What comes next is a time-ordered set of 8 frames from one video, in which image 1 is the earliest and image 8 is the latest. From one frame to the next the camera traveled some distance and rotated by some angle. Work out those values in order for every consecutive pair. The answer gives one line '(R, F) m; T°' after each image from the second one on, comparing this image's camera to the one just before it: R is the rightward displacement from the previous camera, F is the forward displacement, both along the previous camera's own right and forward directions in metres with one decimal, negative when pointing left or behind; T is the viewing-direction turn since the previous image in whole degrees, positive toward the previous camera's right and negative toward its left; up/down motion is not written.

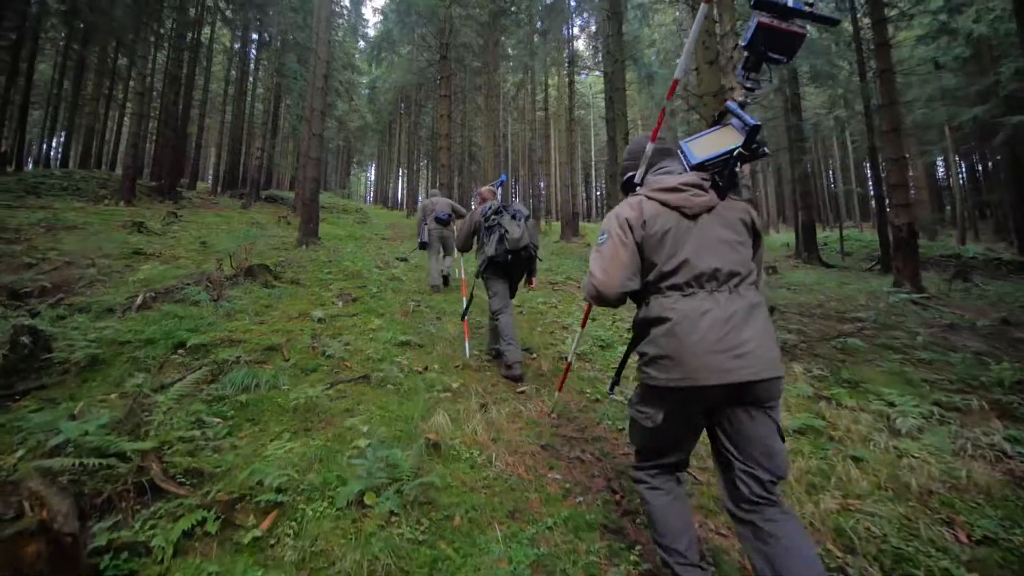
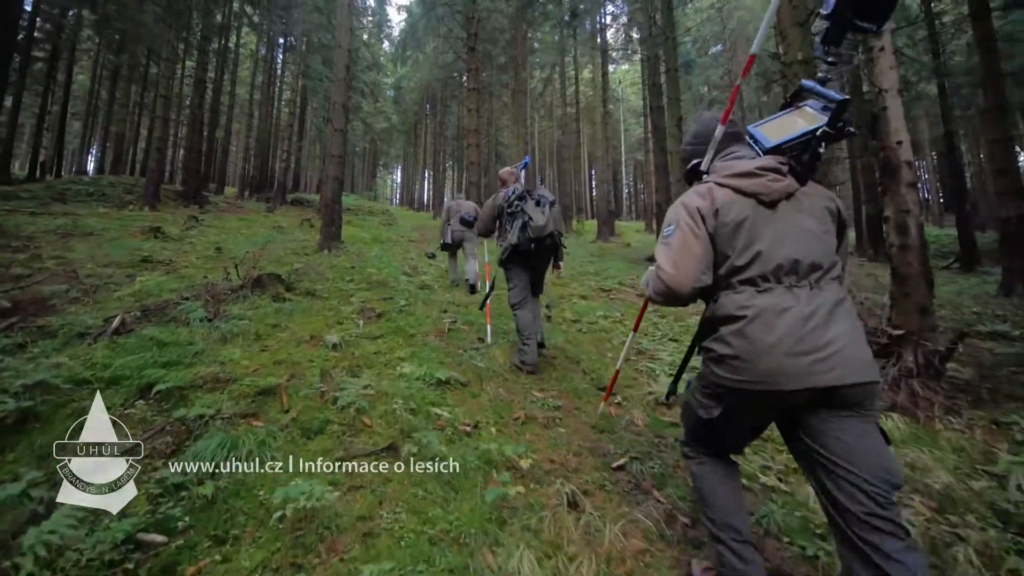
(-0.5, +1.5) m; -4°
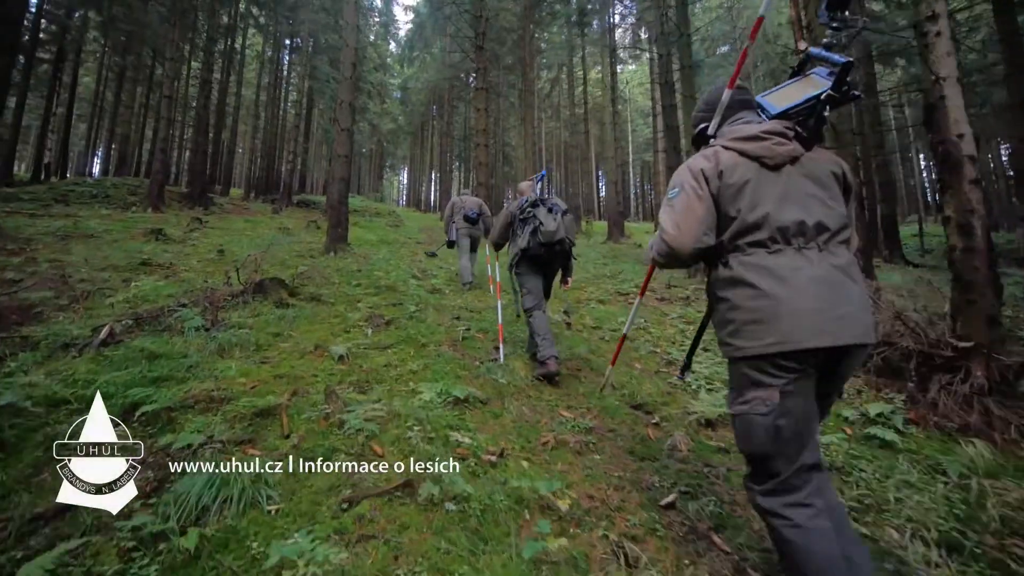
(-0.2, +0.4) m; -1°
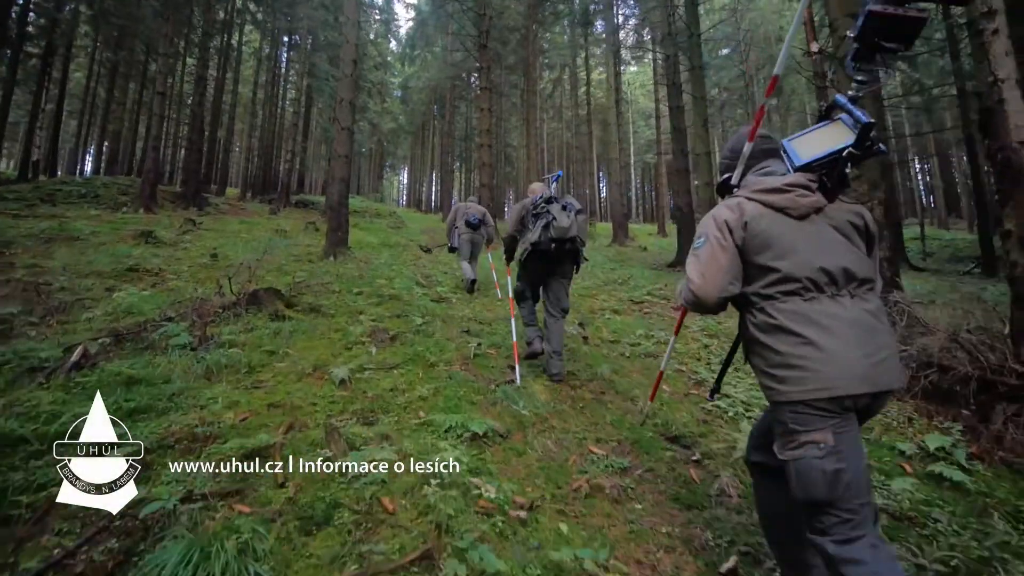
(-0.2, +0.4) m; 0°
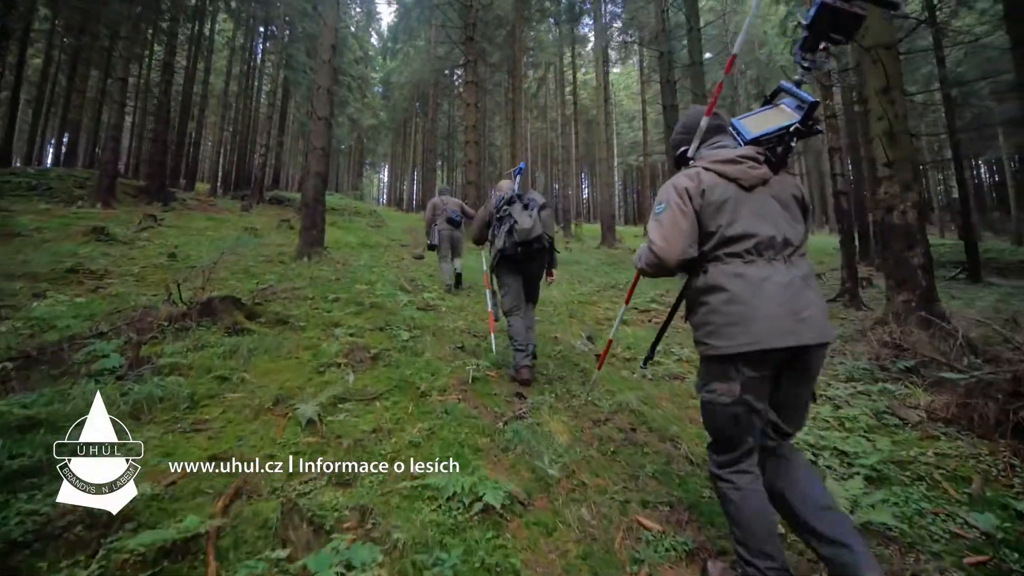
(-0.3, +0.8) m; +2°
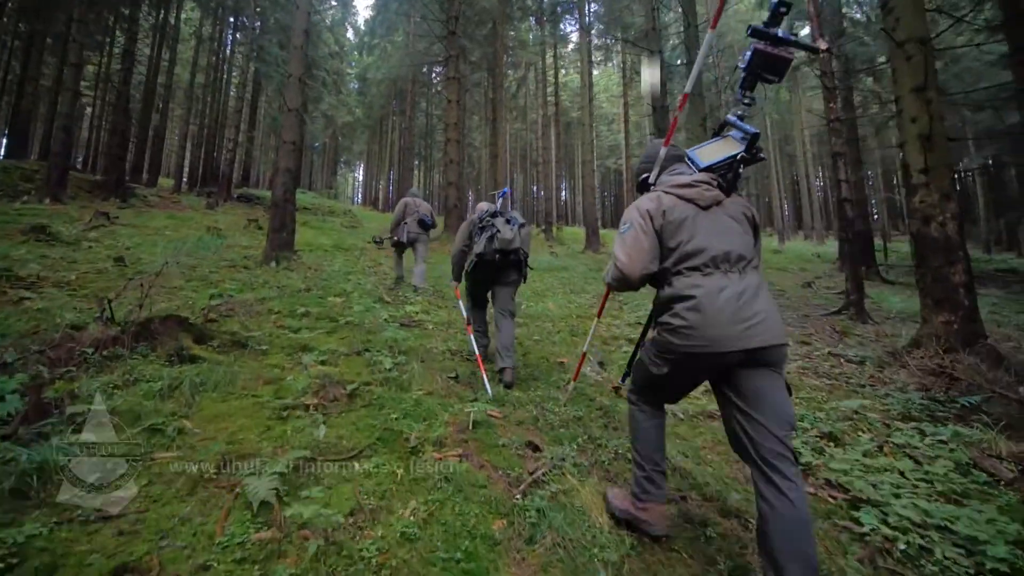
(-0.3, +0.8) m; +3°
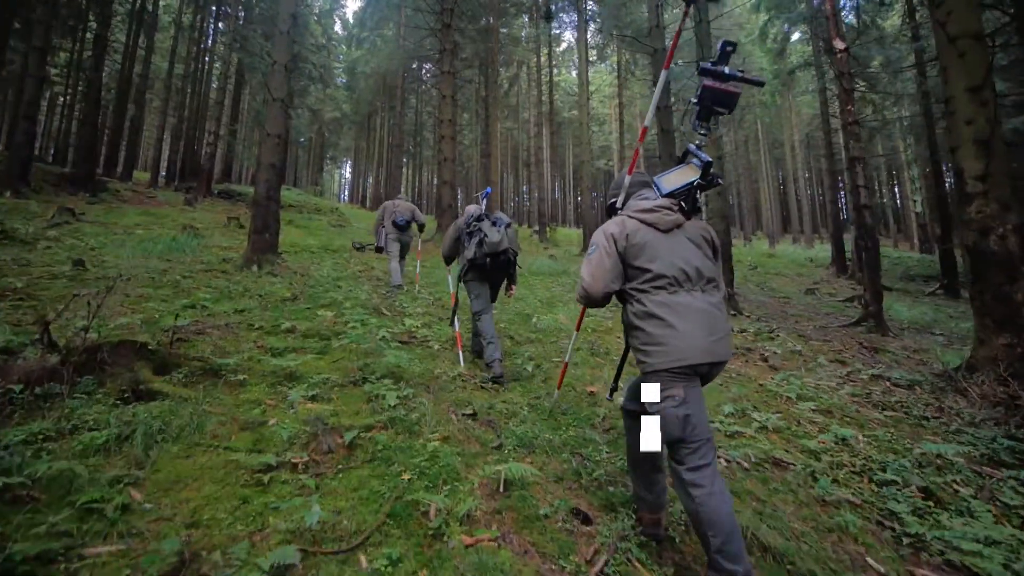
(-0.4, +0.7) m; +2°
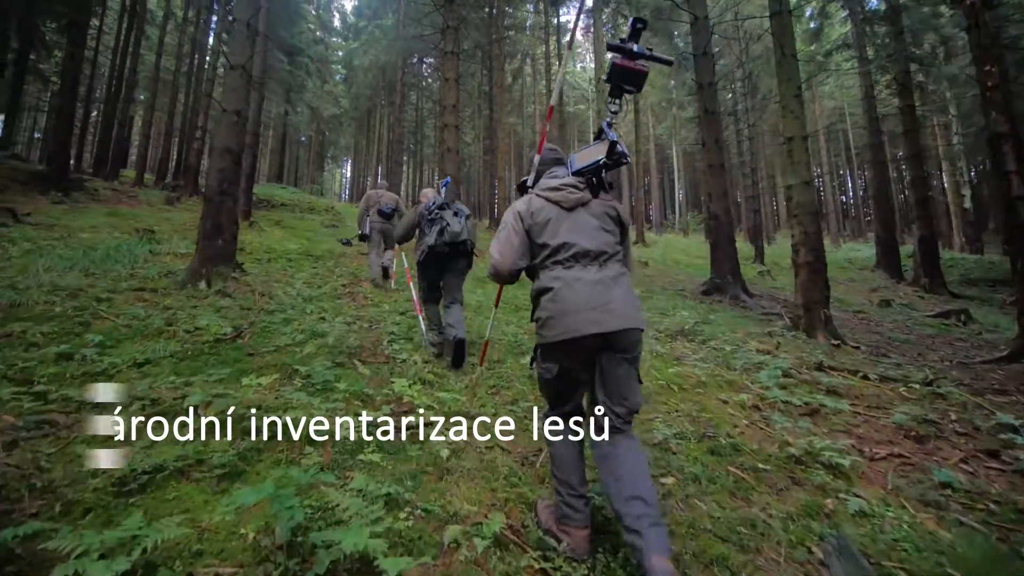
(-0.5, +2.5) m; 0°
